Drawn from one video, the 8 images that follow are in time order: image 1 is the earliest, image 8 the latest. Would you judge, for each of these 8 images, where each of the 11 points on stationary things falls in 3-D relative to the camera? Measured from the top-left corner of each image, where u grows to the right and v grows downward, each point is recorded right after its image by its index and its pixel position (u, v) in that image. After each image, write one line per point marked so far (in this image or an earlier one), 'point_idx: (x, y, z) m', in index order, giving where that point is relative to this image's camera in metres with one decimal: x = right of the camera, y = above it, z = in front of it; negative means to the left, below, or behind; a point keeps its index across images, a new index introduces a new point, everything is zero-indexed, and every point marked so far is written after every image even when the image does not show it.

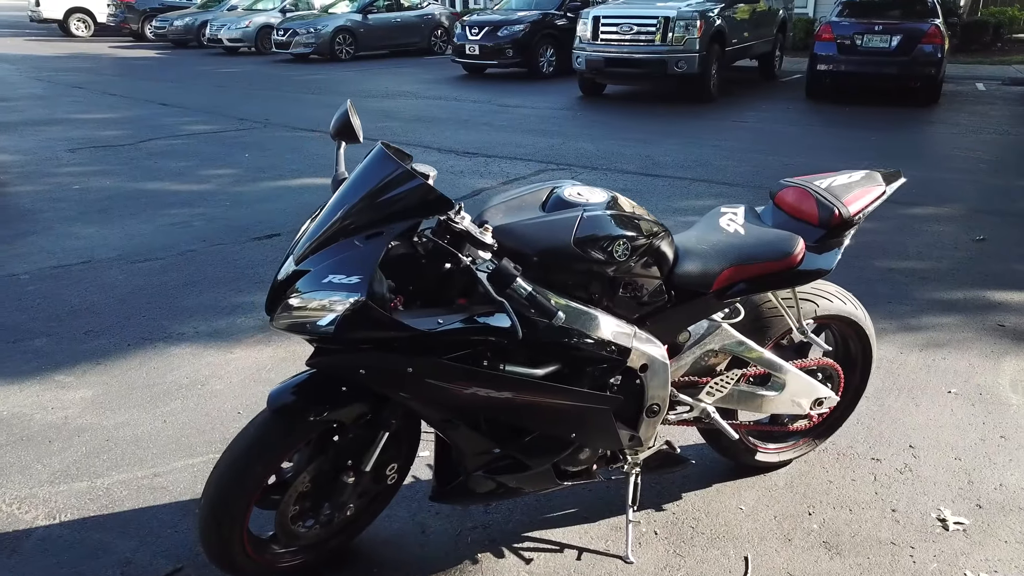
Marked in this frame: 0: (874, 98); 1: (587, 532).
0: (+7.1, +3.7, +15.9) m
1: (+0.3, -0.9, +3.1) m
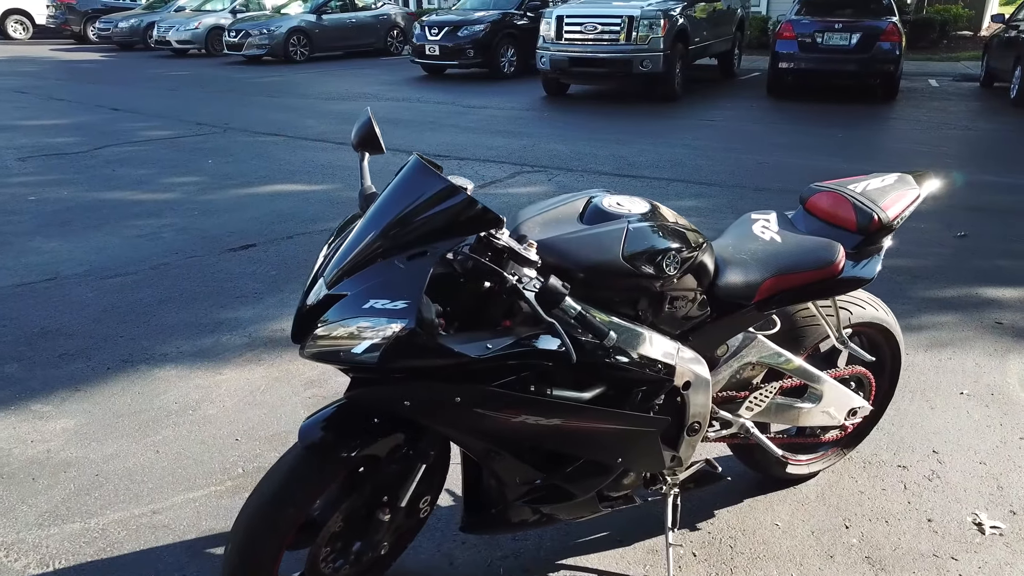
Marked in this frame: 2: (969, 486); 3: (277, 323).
0: (+6.4, +3.8, +16.1) m
1: (+0.4, -1.0, +3.0) m
2: (+1.9, -0.8, +3.4) m
3: (-1.5, -0.2, +5.1) m
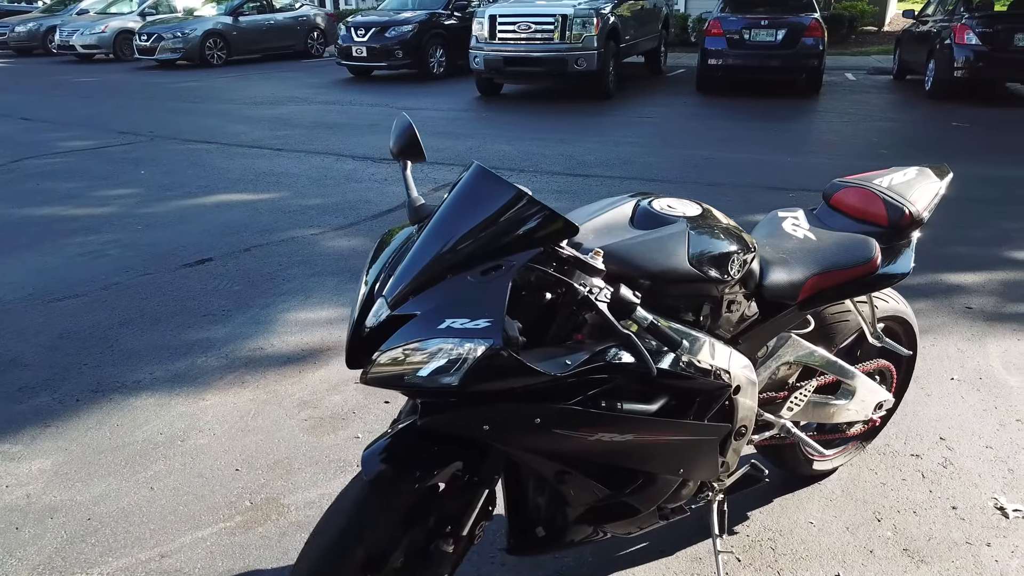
0: (+5.1, +4.0, +16.6) m
1: (+0.6, -1.0, +2.9) m
2: (+2.0, -0.8, +3.5) m
3: (-1.6, -0.3, +4.9) m
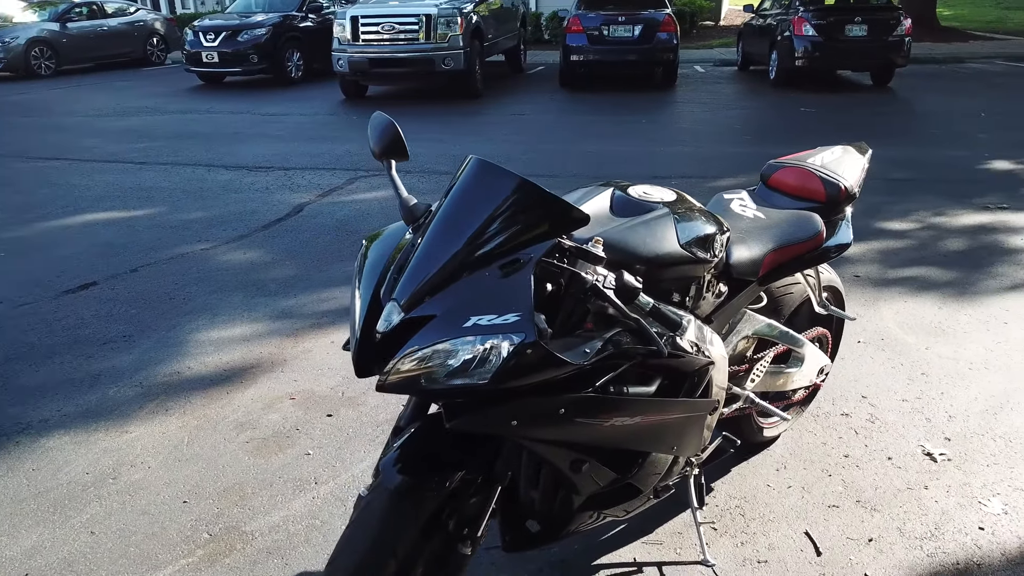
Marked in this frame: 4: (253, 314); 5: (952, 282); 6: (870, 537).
0: (+2.3, +4.3, +17.2) m
1: (+0.5, -1.0, +3.0) m
2: (+1.8, -0.6, +3.8) m
3: (-1.9, -0.4, +4.5) m
4: (-1.7, -0.2, +5.3) m
5: (+3.0, 0.0, +5.6) m
6: (+1.3, -0.9, +3.0) m
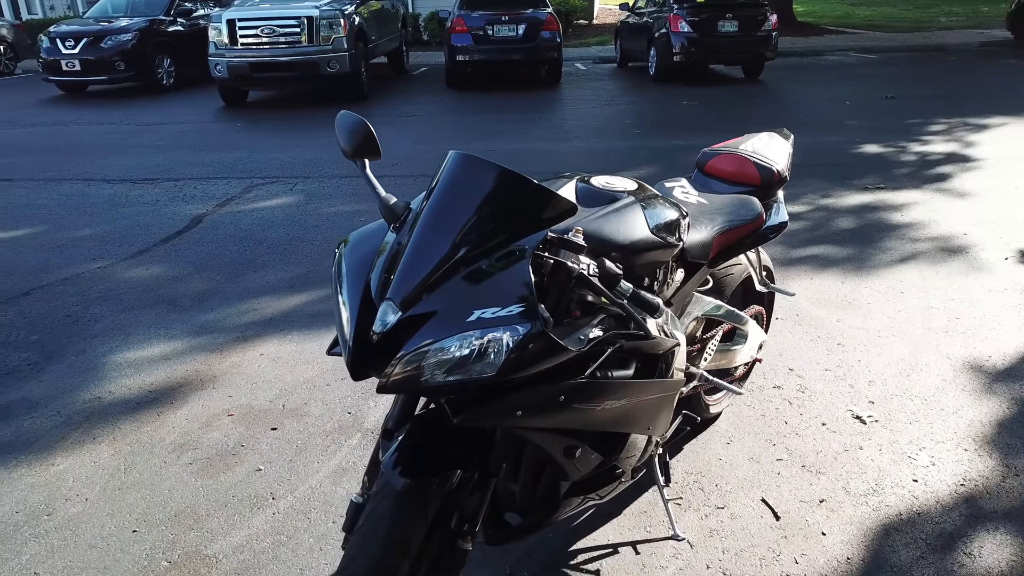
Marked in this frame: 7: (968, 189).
0: (-0.1, +4.4, +17.4) m
1: (+0.4, -0.9, +3.1) m
2: (+1.6, -0.5, +4.1) m
3: (-2.3, -0.5, +4.3) m
4: (-2.1, -0.3, +5.0) m
5: (+2.5, +0.2, +6.0) m
6: (+1.2, -0.8, +3.2) m
7: (+4.5, +1.0, +7.9) m
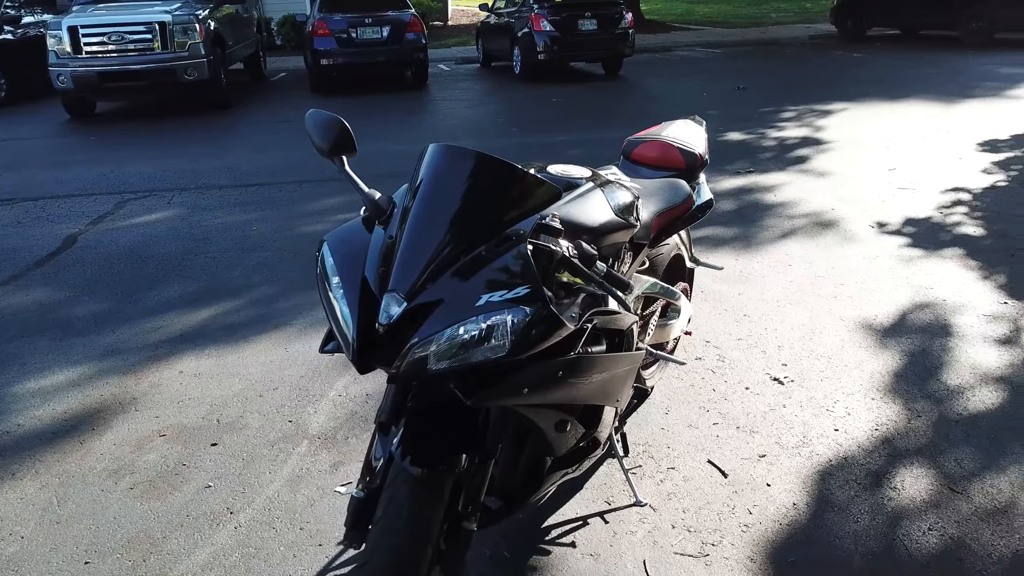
0: (-2.9, +4.3, +17.2) m
1: (+0.3, -0.8, +3.2) m
2: (+1.3, -0.4, +4.4) m
3: (-2.6, -0.7, +3.9) m
4: (-2.6, -0.4, +4.7) m
5: (+1.8, +0.4, +6.4) m
6: (+1.1, -0.7, +3.5) m
7: (+3.4, +1.3, +8.7) m
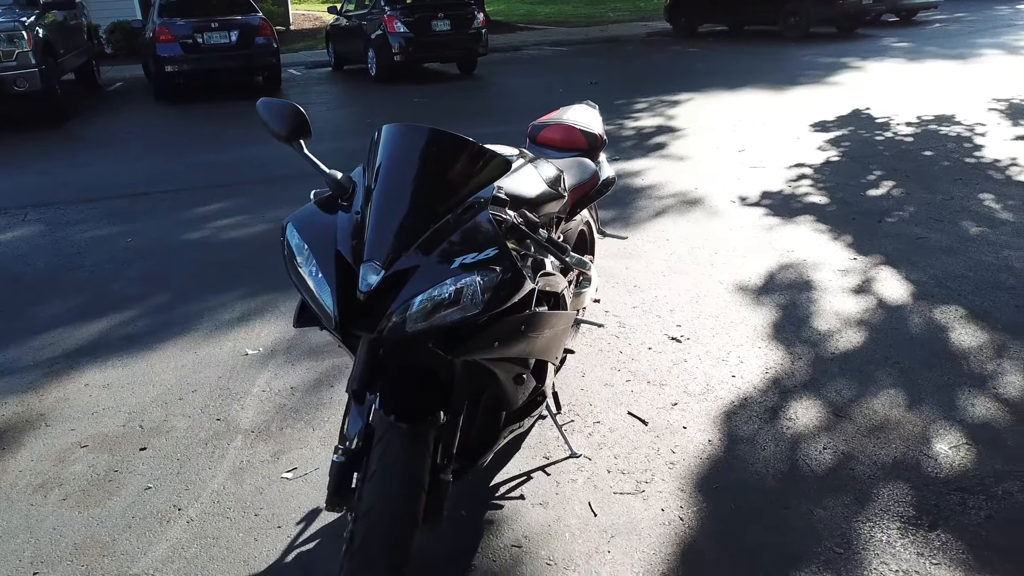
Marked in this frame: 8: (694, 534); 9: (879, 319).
0: (-5.9, +4.0, +16.7) m
1: (+0.1, -0.7, +3.4) m
2: (+0.8, -0.2, +4.8) m
3: (-2.9, -0.8, +3.7) m
4: (-3.0, -0.5, +4.4) m
5: (+0.9, +0.6, +6.9) m
6: (+0.8, -0.5, +3.9) m
7: (+2.0, +1.6, +9.3) m
8: (+0.7, -0.9, +3.0) m
9: (+2.1, -0.2, +4.7) m
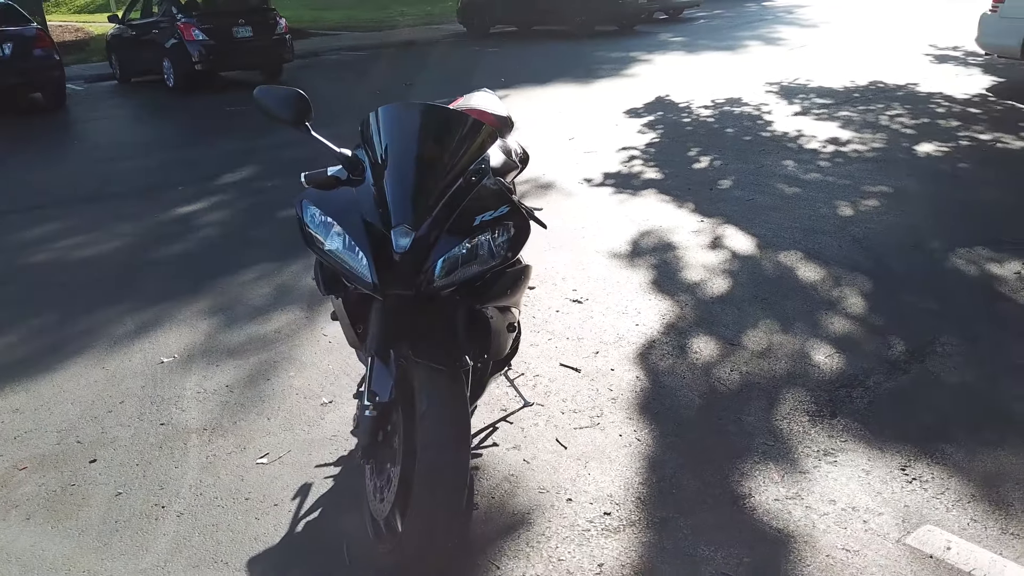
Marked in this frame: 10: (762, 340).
0: (-9.5, +3.3, +15.1) m
1: (-0.1, -0.6, +3.8) m
2: (+0.2, 0.0, +5.2) m
3: (-3.0, -0.9, +3.3) m
4: (-3.4, -0.7, +4.0) m
5: (-0.3, +0.8, +7.3) m
6: (+0.4, -0.3, +4.3) m
7: (+0.1, +1.8, +9.9) m
8: (+0.6, -0.7, +3.4) m
9: (+1.5, +0.1, +5.5) m
10: (+1.4, -0.3, +4.4) m
